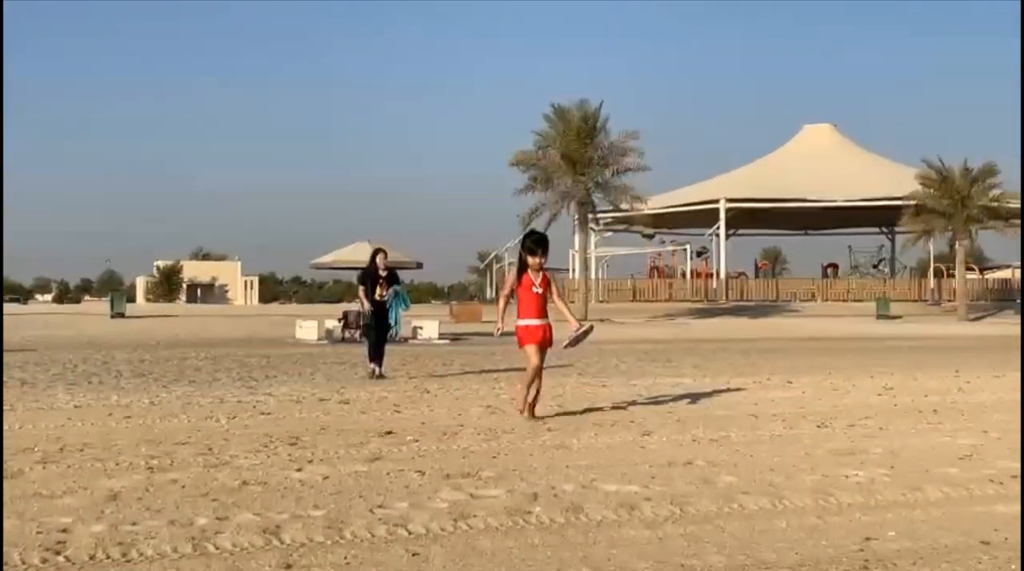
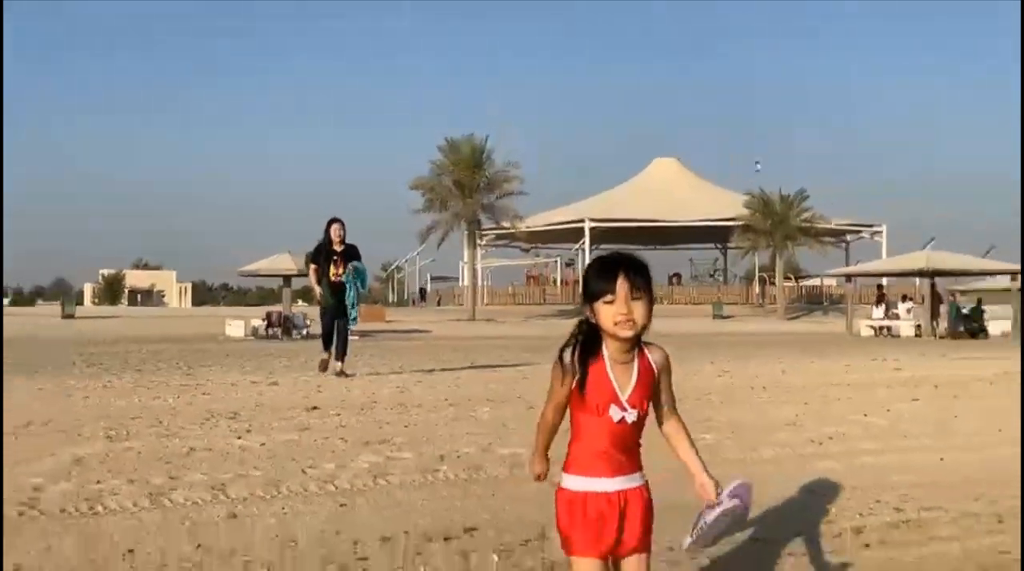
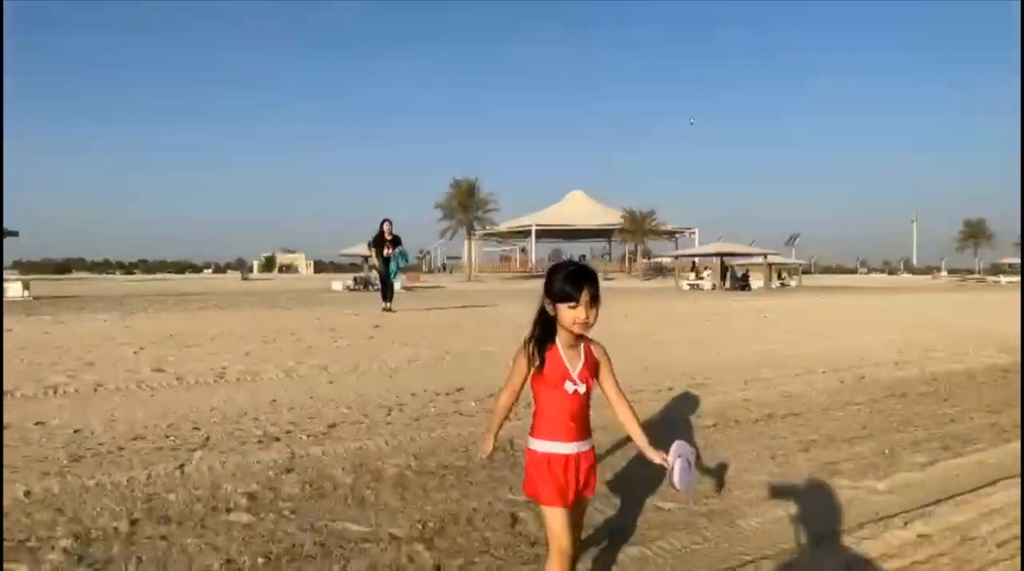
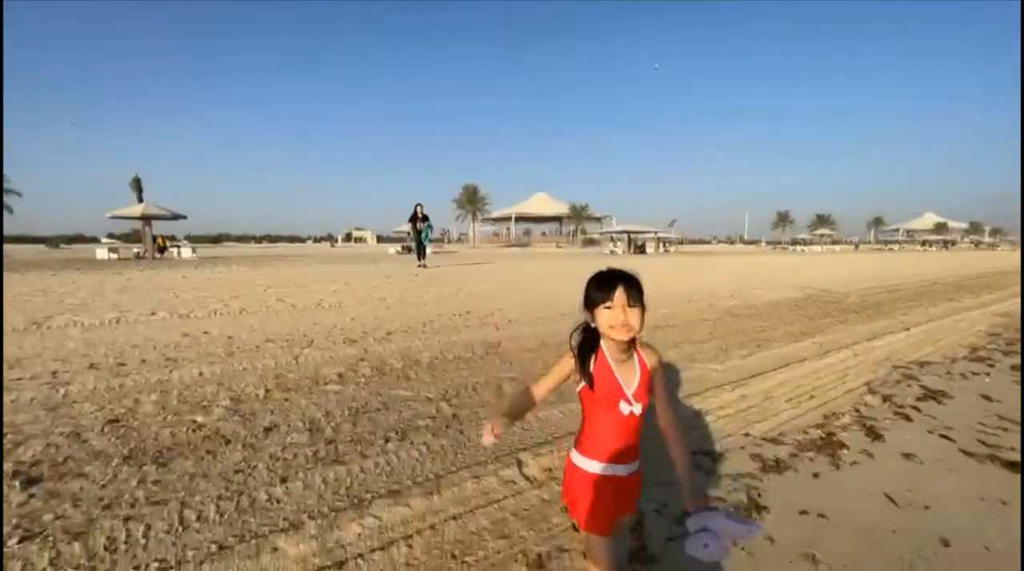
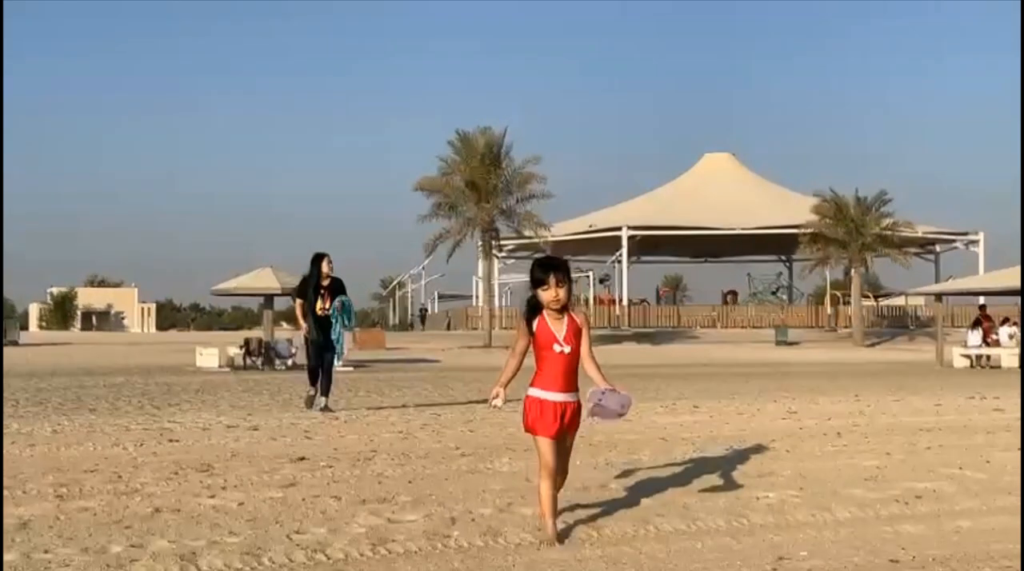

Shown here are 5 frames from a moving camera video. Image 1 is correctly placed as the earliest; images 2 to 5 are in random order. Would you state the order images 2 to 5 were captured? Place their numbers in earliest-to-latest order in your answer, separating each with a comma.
5, 2, 3, 4
